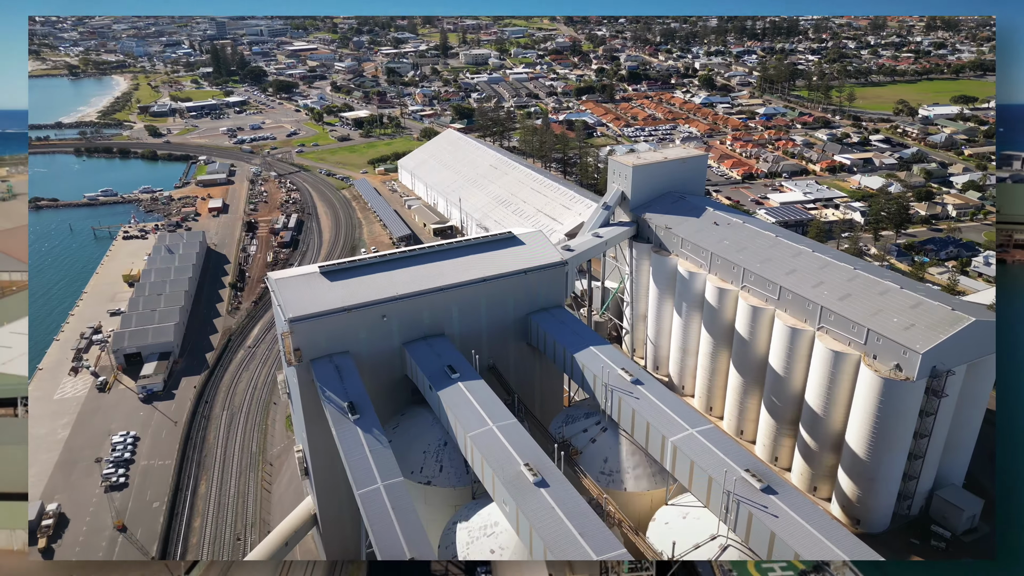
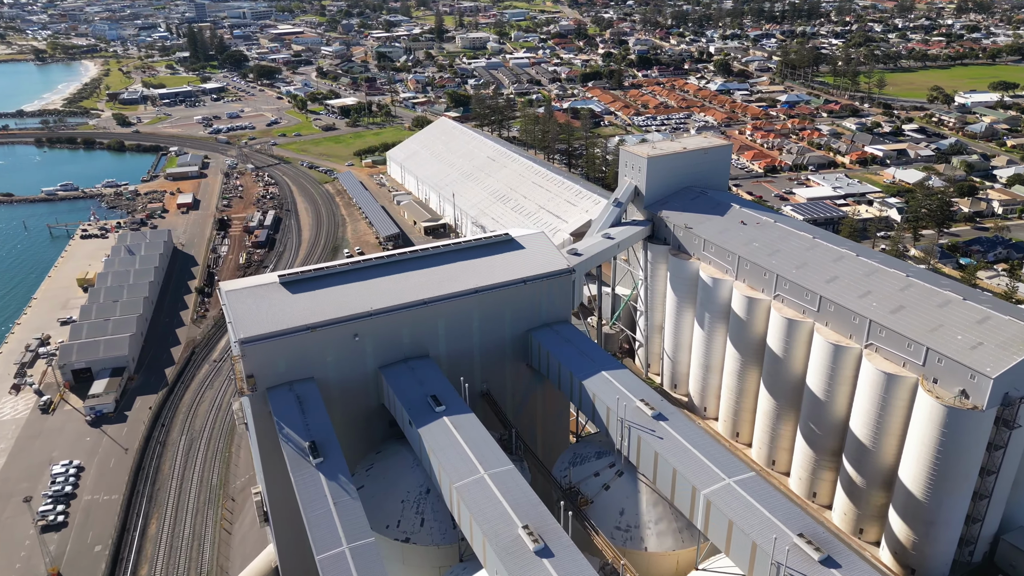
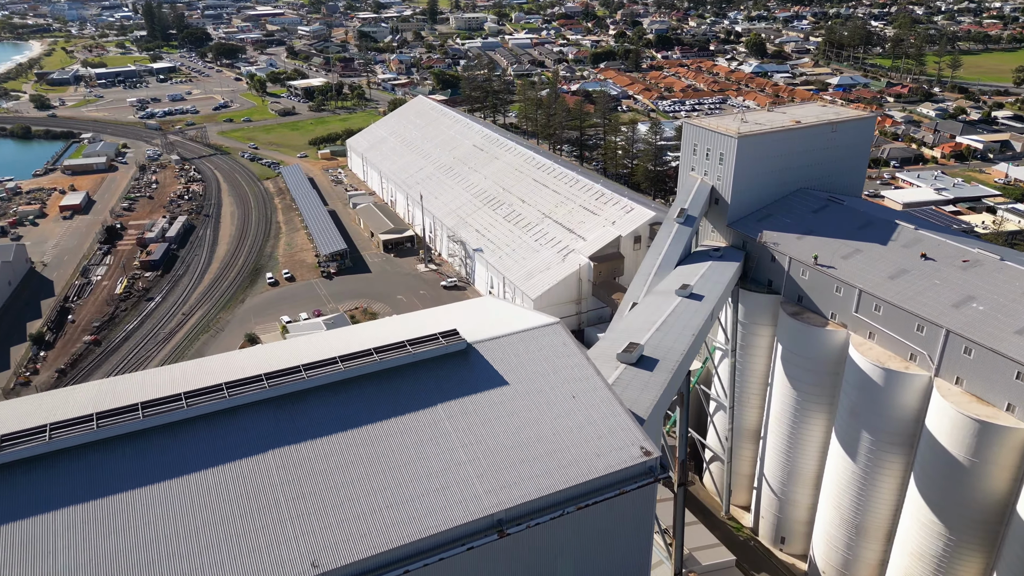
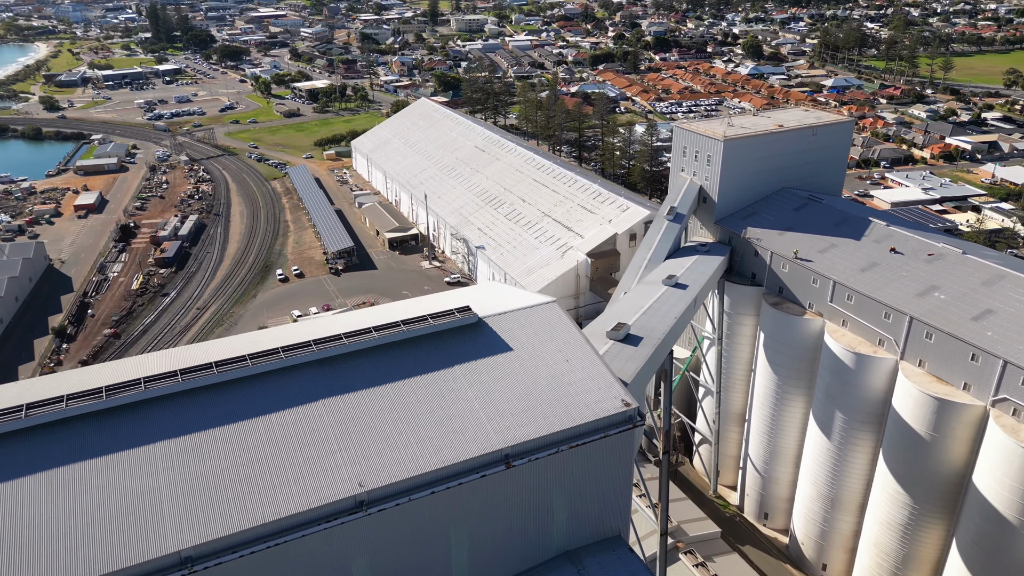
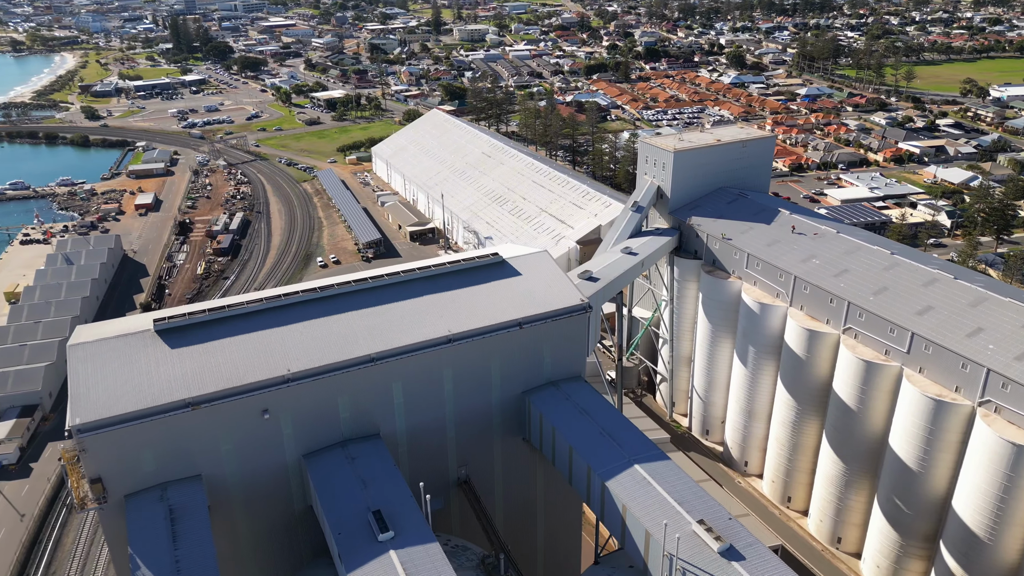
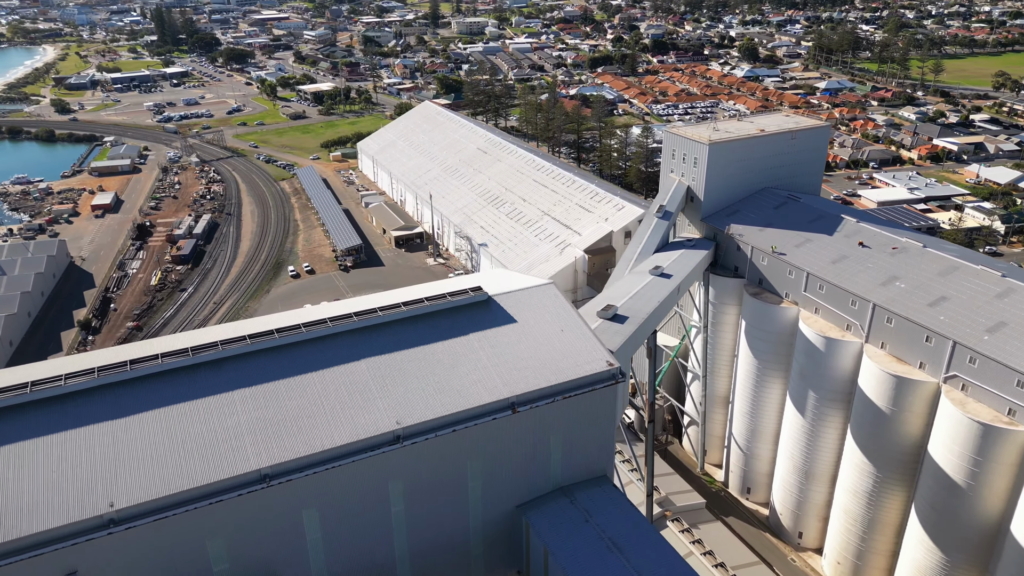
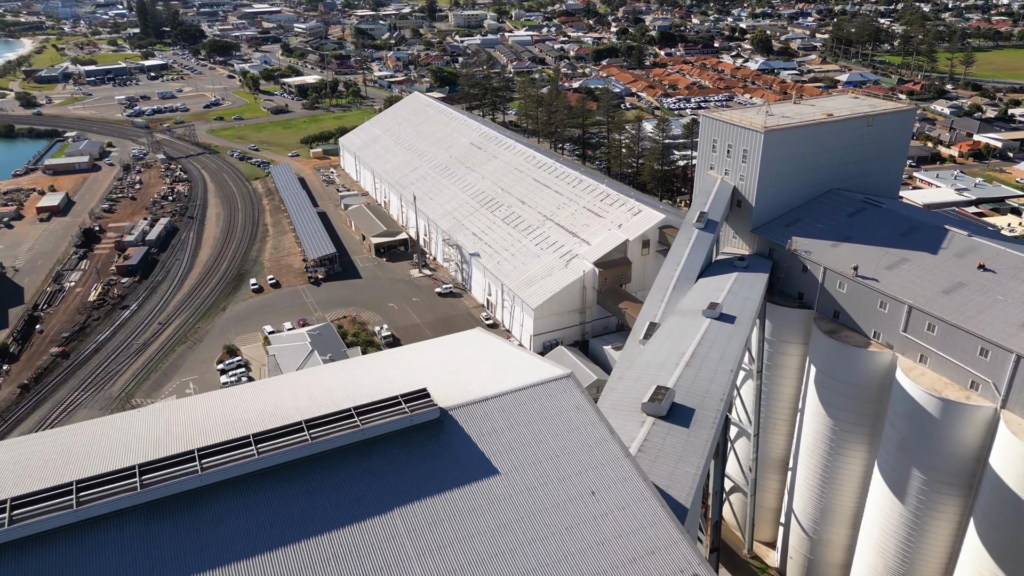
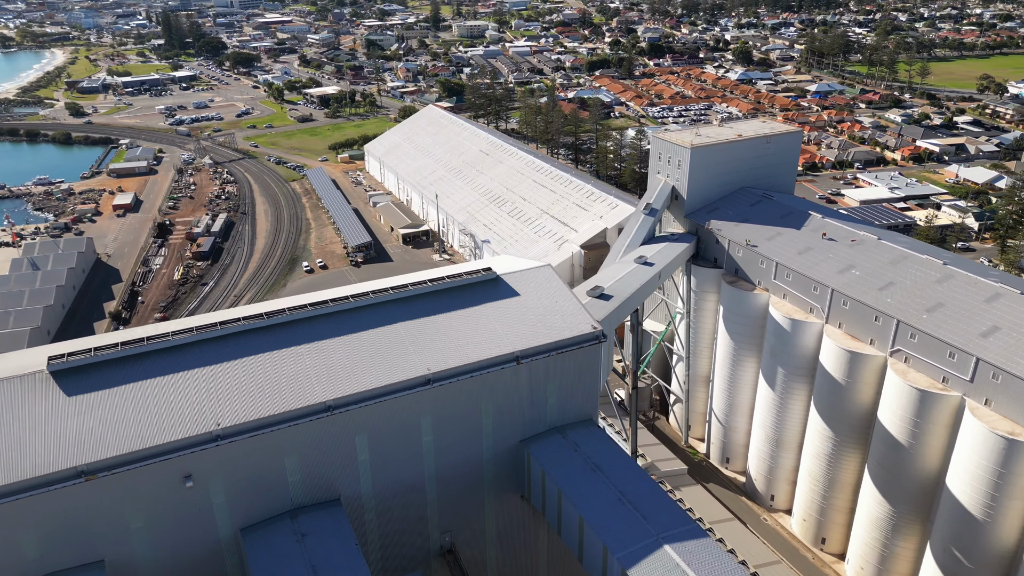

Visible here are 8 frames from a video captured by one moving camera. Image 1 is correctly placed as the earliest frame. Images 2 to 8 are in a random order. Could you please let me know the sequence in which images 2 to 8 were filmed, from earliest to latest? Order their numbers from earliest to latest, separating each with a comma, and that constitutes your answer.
2, 5, 8, 6, 4, 3, 7
